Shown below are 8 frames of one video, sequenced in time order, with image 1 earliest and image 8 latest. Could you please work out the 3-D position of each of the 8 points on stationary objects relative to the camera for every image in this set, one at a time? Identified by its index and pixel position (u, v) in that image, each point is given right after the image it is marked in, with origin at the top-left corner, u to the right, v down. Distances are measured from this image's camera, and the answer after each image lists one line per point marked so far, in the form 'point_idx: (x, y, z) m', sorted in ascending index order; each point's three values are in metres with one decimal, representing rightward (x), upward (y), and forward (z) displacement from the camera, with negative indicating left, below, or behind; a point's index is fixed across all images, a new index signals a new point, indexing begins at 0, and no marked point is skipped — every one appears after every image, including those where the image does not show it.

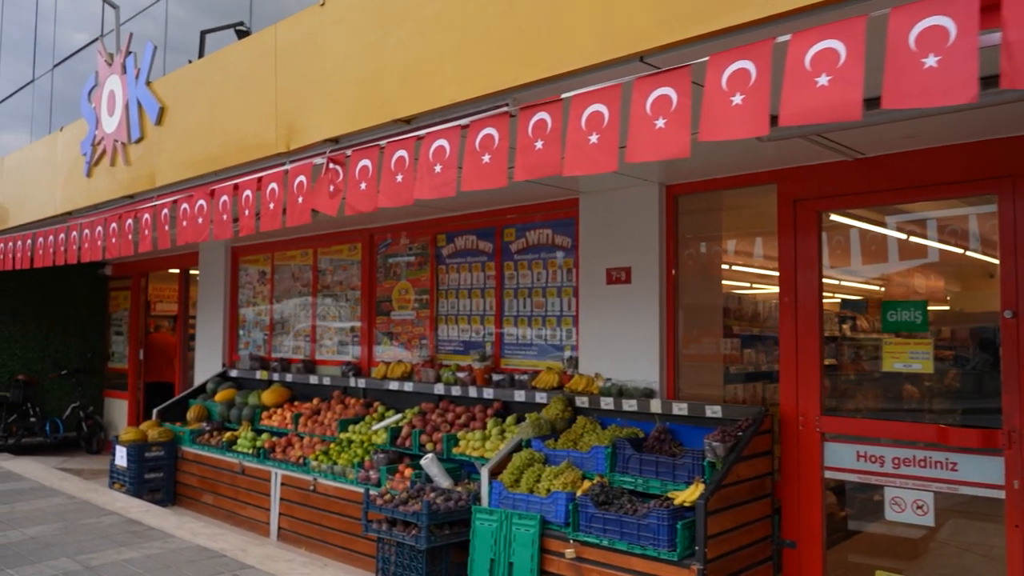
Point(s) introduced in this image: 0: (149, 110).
0: (-2.8, +1.4, +6.5) m
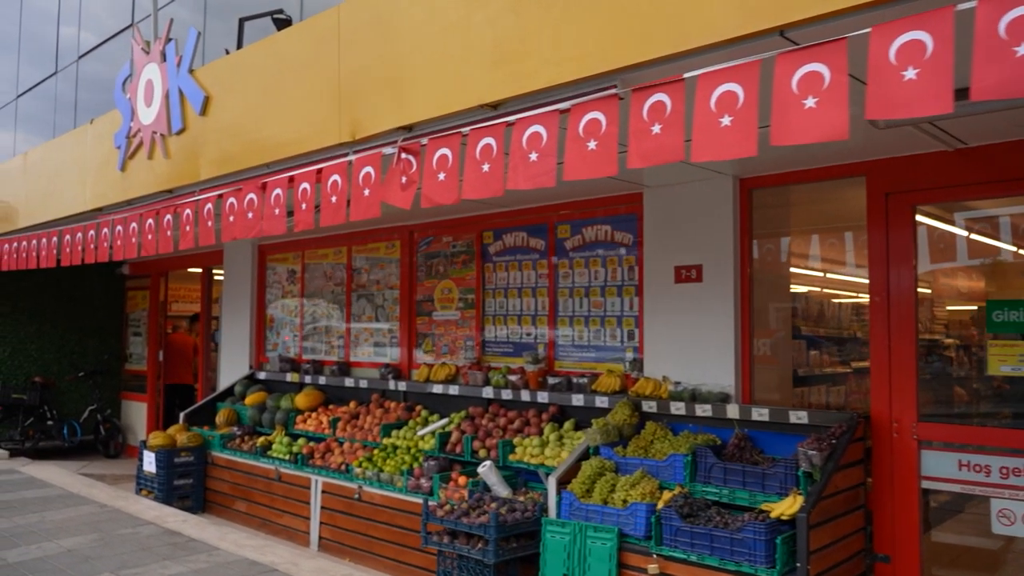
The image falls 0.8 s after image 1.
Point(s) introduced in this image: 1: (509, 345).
0: (-2.4, +1.4, +6.1) m
1: (0.0, -0.5, +7.3) m
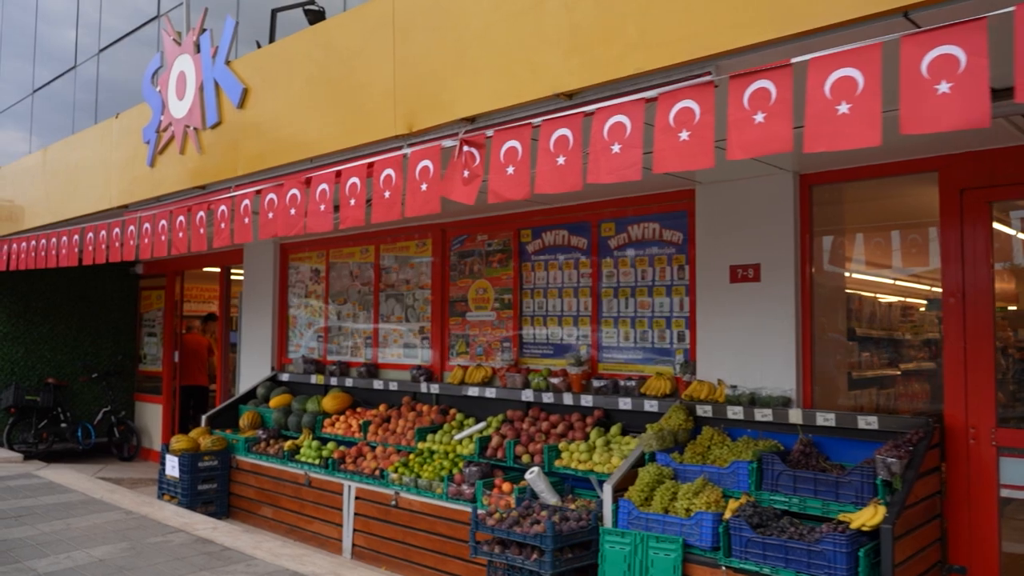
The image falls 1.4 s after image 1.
0: (-2.0, +1.4, +5.9) m
1: (+0.3, -0.5, +7.1) m
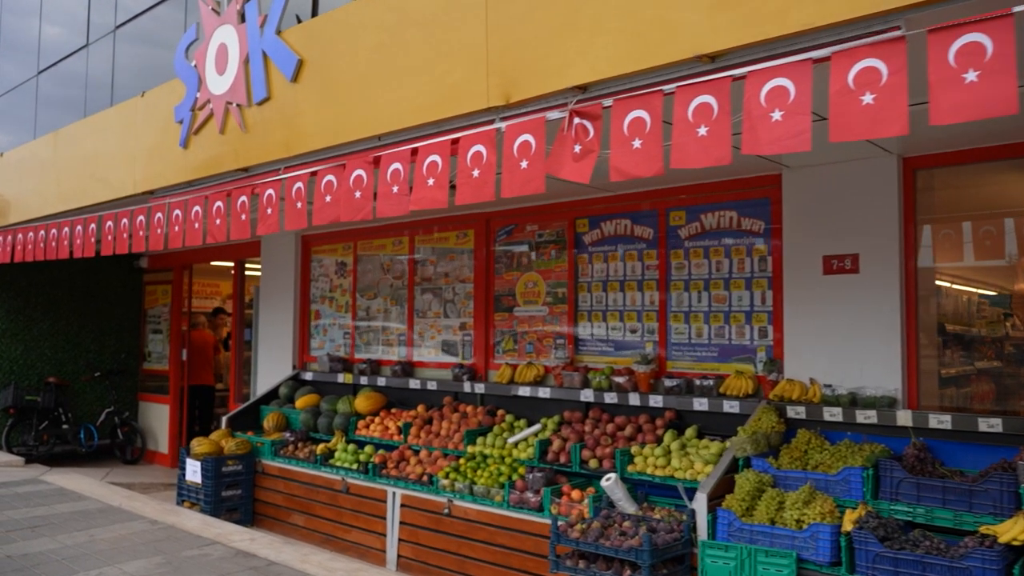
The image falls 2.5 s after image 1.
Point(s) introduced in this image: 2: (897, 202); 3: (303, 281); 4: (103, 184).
0: (-1.5, +1.5, +5.4) m
1: (+0.8, -0.4, +6.7) m
2: (+2.4, +0.5, +5.1) m
3: (-2.4, +0.1, +9.4) m
4: (-3.6, +0.9, +7.3) m
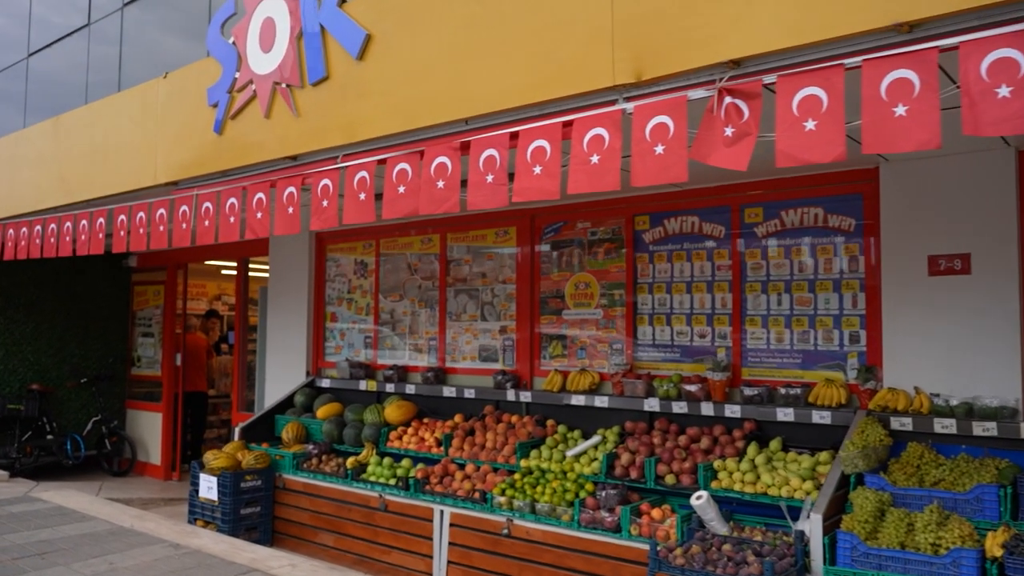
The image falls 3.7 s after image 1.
0: (-1.0, +1.5, +4.9) m
1: (+1.2, -0.5, +6.2) m
2: (+2.9, +0.5, +4.8) m
3: (-2.1, +0.1, +8.9) m
4: (-3.2, +0.9, +6.7) m
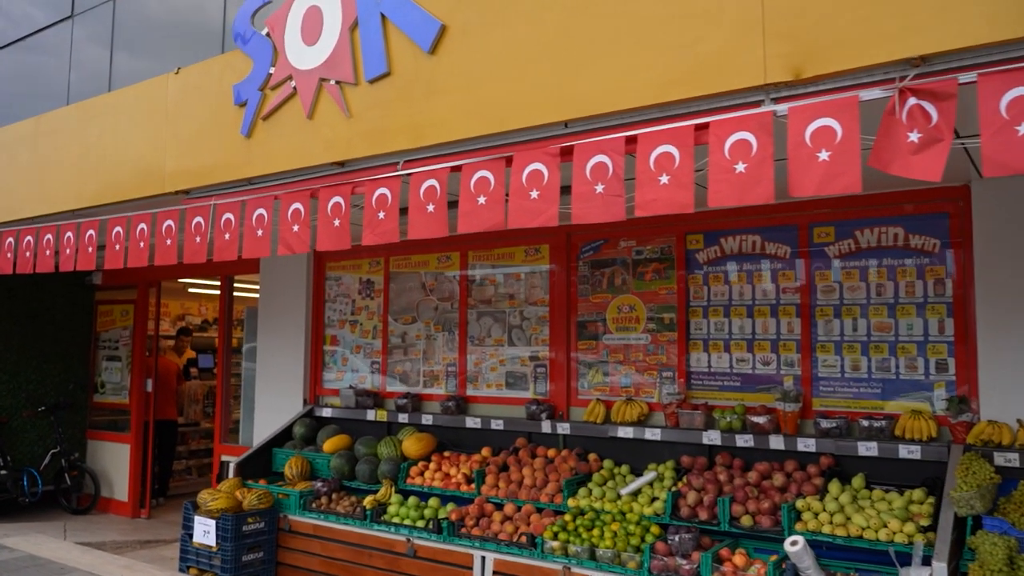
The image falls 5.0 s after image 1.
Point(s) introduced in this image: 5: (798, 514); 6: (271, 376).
0: (-0.5, +1.3, +4.3) m
1: (+1.6, -0.6, +5.8) m
2: (+3.3, +0.4, +4.5) m
3: (-1.9, -0.1, +8.2) m
4: (-2.9, +0.8, +5.9) m
5: (+1.7, -1.4, +5.0) m
6: (-2.4, -0.9, +8.3) m
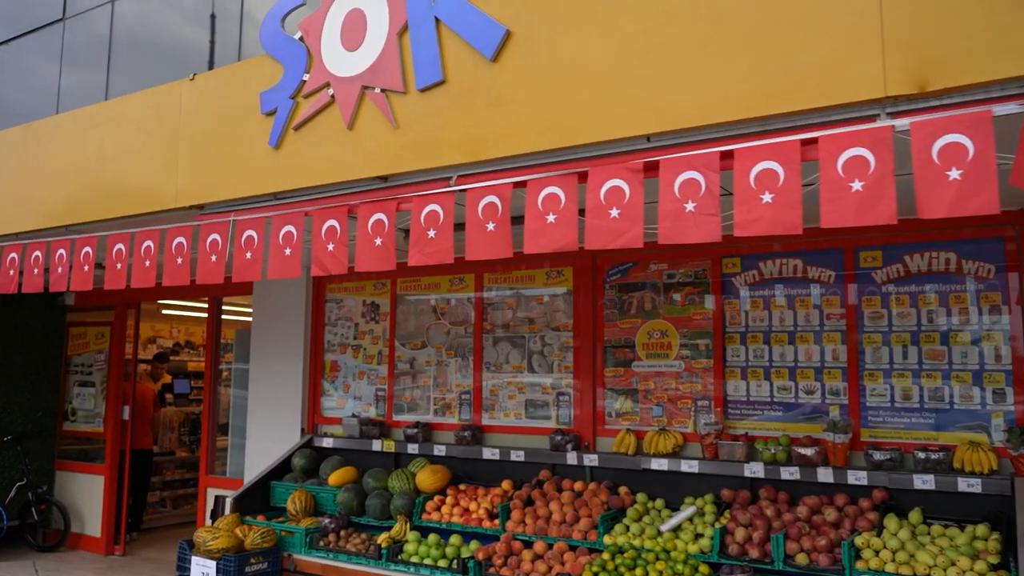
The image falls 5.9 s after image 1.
0: (-0.2, +1.2, +4.0) m
1: (+1.8, -0.8, +5.6) m
2: (+3.6, +0.2, +4.4) m
3: (-1.8, -0.3, +7.8) m
4: (-2.6, +0.6, +5.5) m
5: (+2.0, -1.5, +4.7) m
6: (-2.3, -1.1, +7.9) m
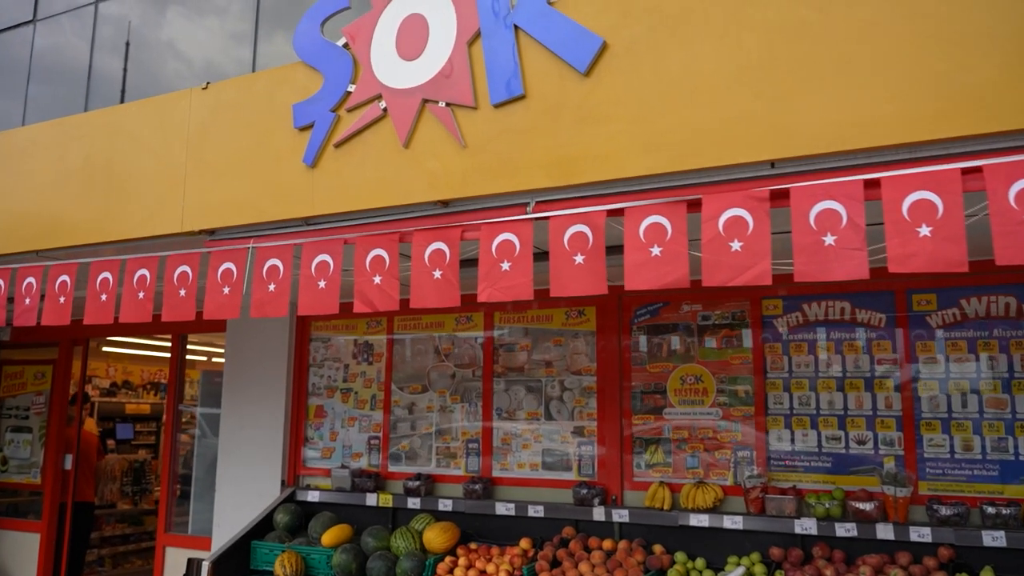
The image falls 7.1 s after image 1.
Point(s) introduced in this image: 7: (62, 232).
0: (+0.2, +1.0, +3.6) m
1: (+2.0, -1.1, +5.3) m
2: (+4.0, 0.0, +4.3) m
3: (-1.8, -0.7, +7.1) m
4: (-2.4, +0.4, +4.8) m
5: (+2.2, -1.7, +4.4) m
6: (-2.3, -1.4, +7.1) m
7: (-2.8, +0.3, +5.0) m
